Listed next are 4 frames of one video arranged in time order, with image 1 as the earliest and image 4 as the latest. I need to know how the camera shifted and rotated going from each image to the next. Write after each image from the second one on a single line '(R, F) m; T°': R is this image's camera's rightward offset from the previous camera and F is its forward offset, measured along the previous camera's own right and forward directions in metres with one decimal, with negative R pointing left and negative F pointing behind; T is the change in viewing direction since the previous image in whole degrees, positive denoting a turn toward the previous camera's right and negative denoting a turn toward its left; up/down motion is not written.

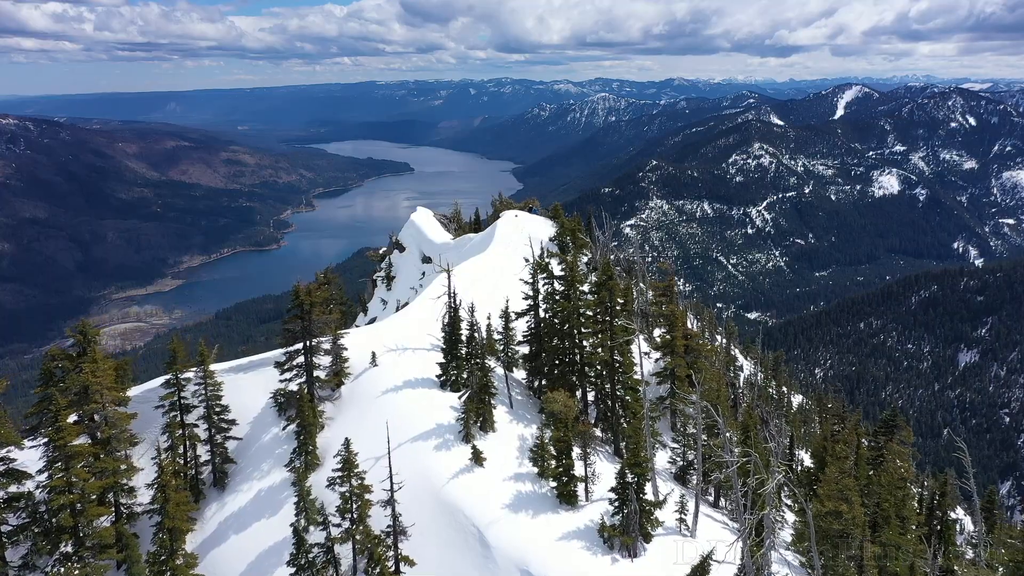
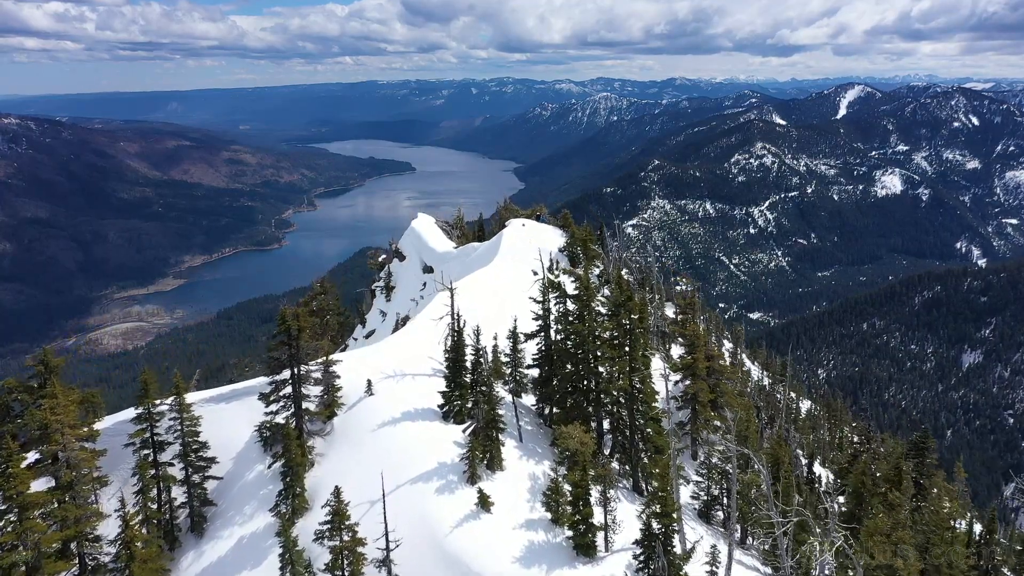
(-0.1, +0.9) m; 0°
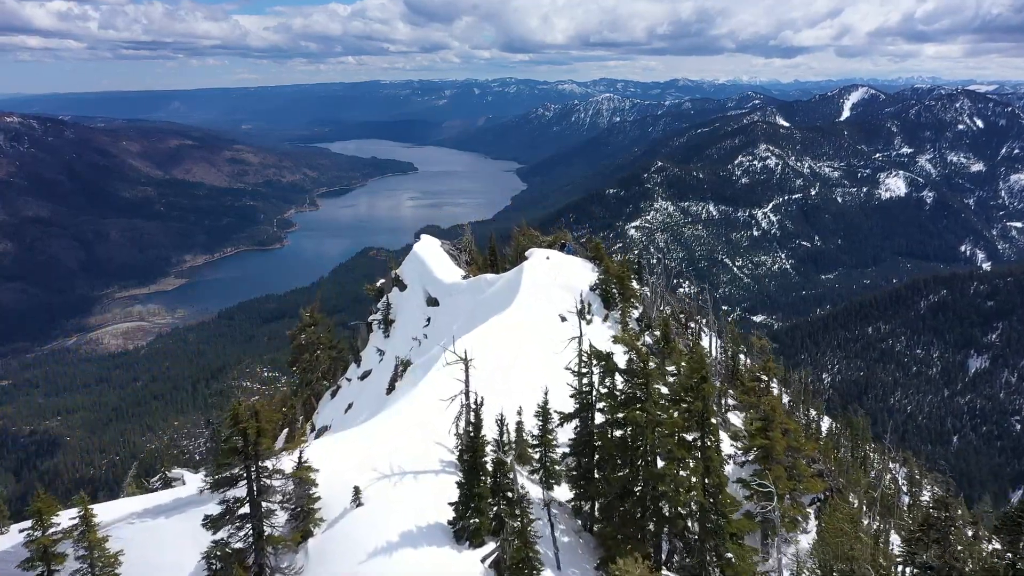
(-0.5, +2.0) m; 0°
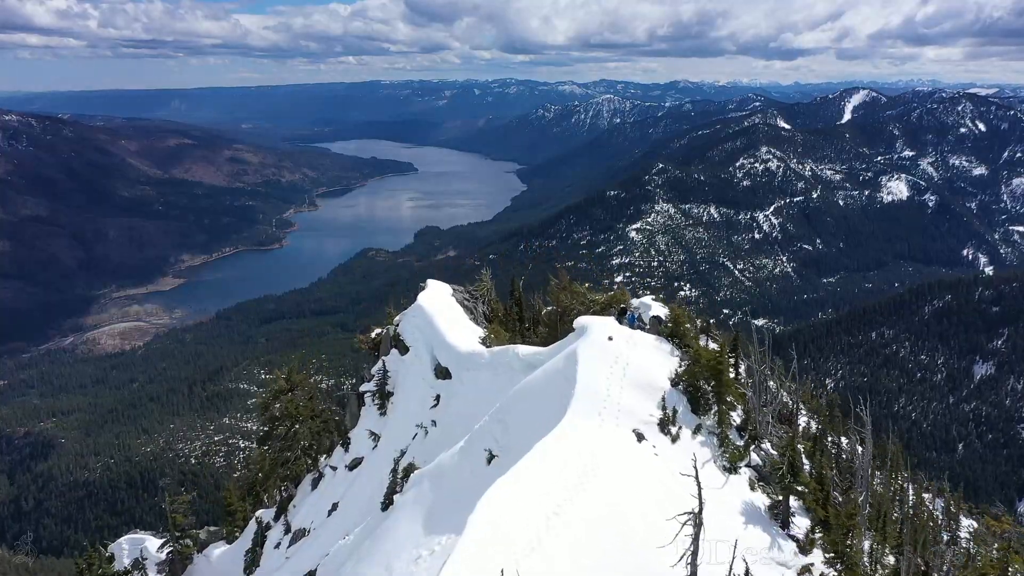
(-0.6, +3.2) m; 0°
